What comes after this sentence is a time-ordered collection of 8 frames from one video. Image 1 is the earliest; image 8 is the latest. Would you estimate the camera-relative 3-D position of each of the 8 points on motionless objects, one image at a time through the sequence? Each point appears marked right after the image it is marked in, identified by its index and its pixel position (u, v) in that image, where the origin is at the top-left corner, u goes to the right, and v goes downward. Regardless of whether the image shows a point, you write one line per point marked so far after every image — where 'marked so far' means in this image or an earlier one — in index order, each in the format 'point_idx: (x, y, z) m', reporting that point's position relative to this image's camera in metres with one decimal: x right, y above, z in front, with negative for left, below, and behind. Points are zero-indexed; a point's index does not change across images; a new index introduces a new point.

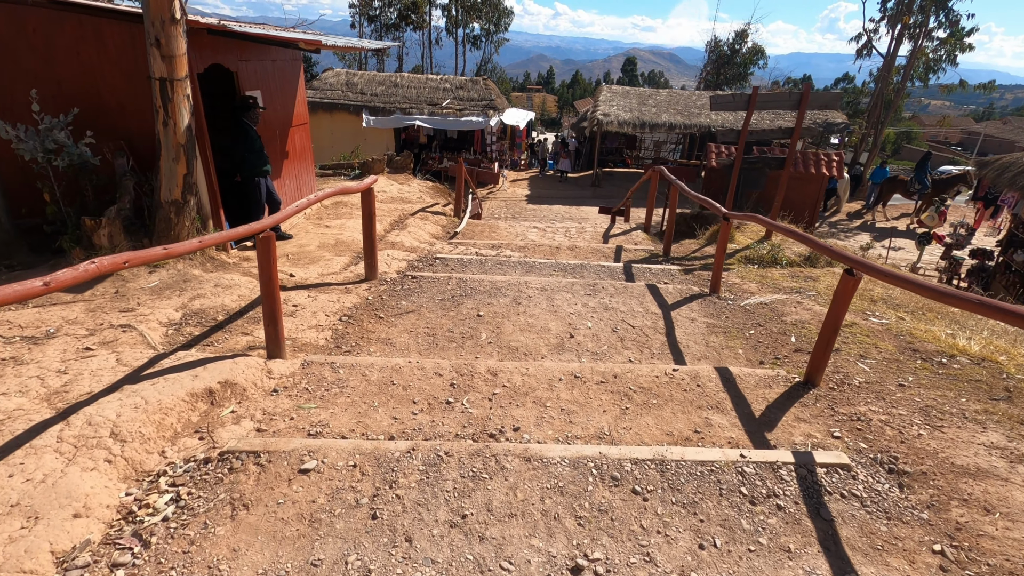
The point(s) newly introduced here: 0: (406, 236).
0: (-1.4, +0.7, +7.2) m
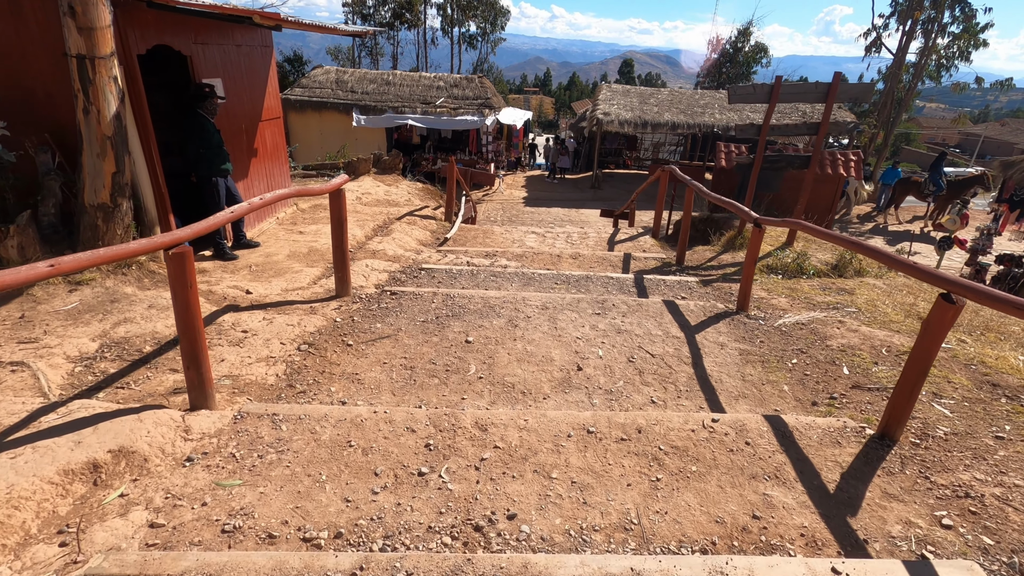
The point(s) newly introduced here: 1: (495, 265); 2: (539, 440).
0: (-1.5, +0.5, +6.4) m
1: (-0.2, +0.3, +6.0) m
2: (+0.1, -0.7, +2.5) m
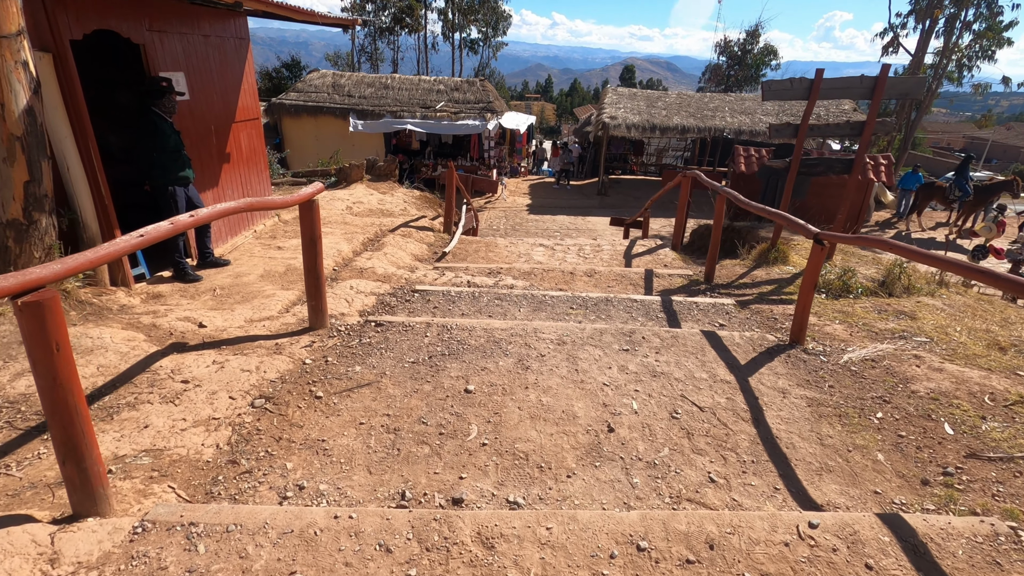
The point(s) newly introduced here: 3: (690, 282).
0: (-1.4, +0.3, +5.7) m
1: (-0.1, 0.0, +5.2) m
2: (+0.2, -0.9, +1.7) m
3: (+1.9, +0.1, +5.7) m
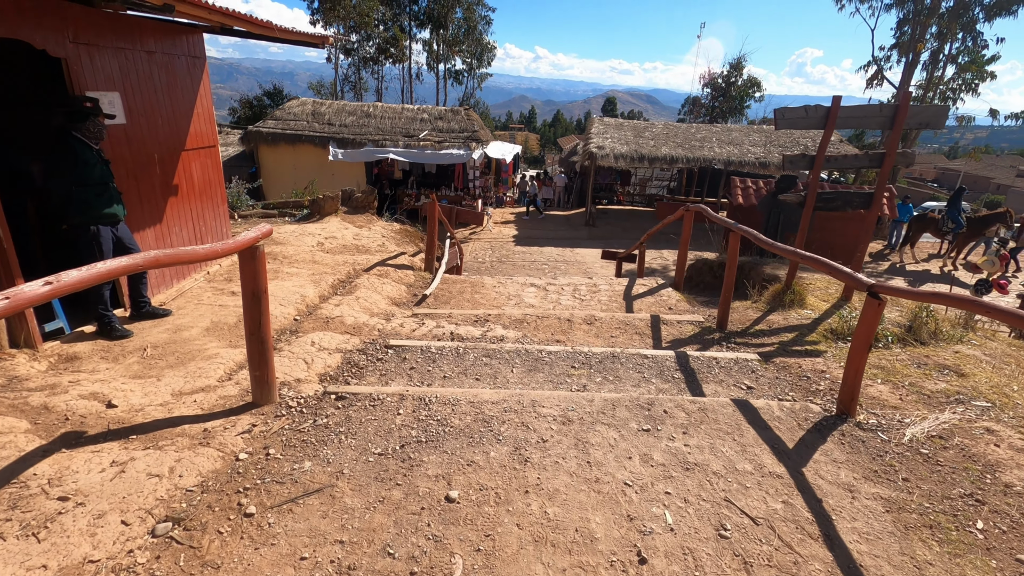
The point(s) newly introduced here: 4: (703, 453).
0: (-1.5, -0.2, +5.0) m
1: (-0.2, -0.4, +4.5) m
2: (+0.2, -1.2, +1.0) m
3: (+1.8, -0.4, +5.1) m
4: (+1.0, -0.8, +2.7) m
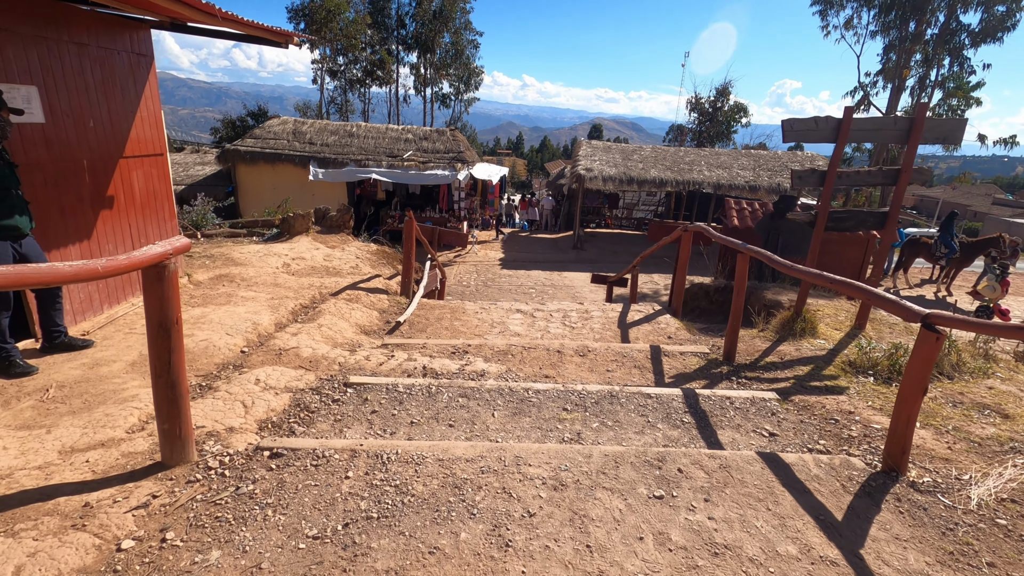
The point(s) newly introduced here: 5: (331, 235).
0: (-1.6, -0.4, +4.4) m
1: (-0.3, -0.6, +3.9) m
2: (+0.2, -1.2, +0.4) m
3: (+1.7, -0.6, +4.5) m
4: (+0.9, -1.0, +2.1) m
5: (-2.7, +0.8, +8.0) m
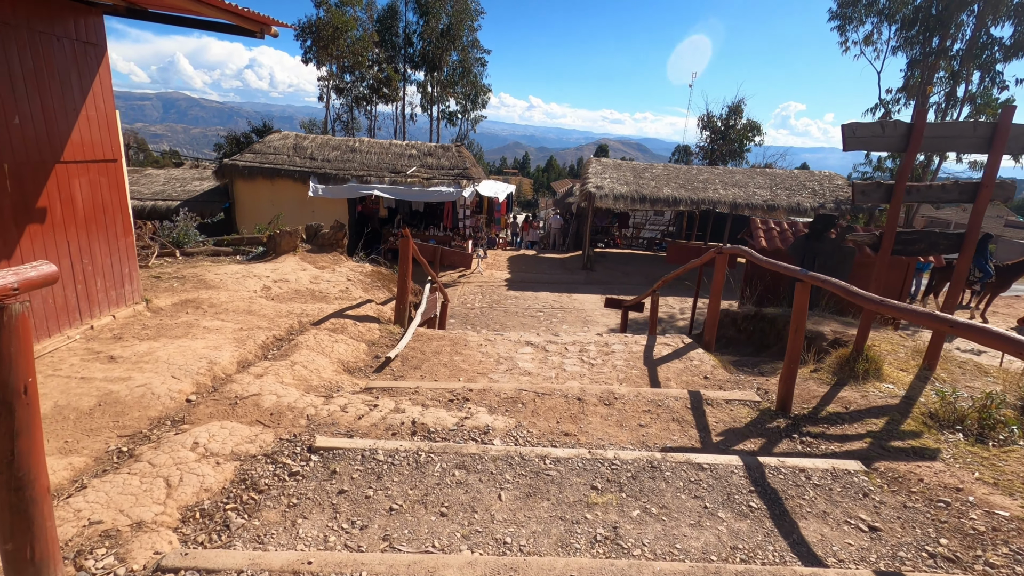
0: (-1.6, -0.6, +3.6) m
1: (-0.3, -0.8, +3.1) m
2: (+0.2, -1.3, -0.4) m
3: (+1.7, -0.9, +3.7) m
4: (+0.9, -1.1, +1.3) m
5: (-2.6, +0.5, +7.3) m
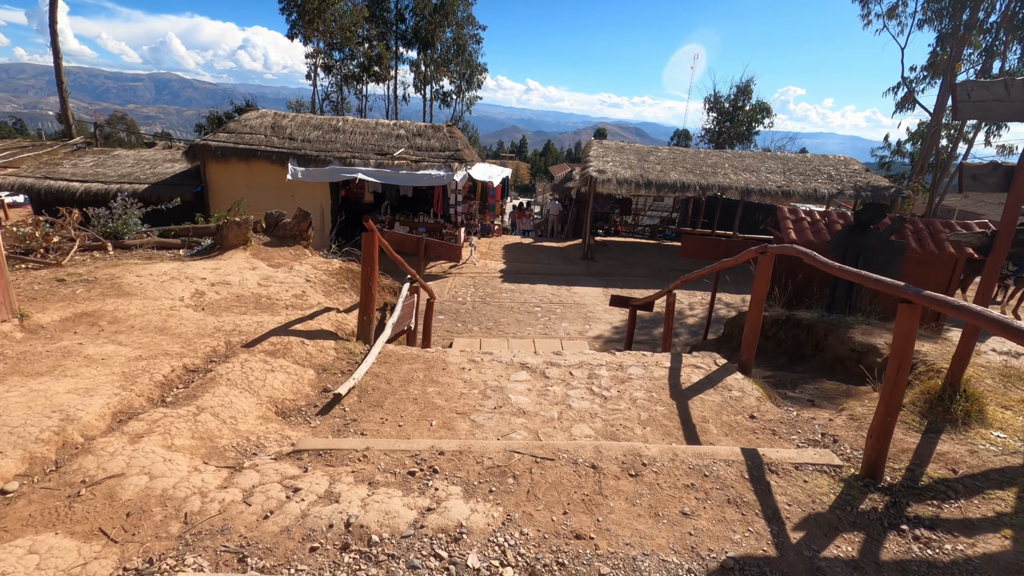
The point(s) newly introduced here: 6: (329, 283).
0: (-1.6, -0.7, +2.5) m
1: (-0.3, -0.9, +2.1) m
2: (+0.1, -1.5, -1.4) m
3: (+1.7, -1.0, +2.7) m
4: (+0.9, -1.3, +0.3) m
5: (-2.7, +0.5, +6.2) m
6: (-1.9, 0.0, +5.6) m
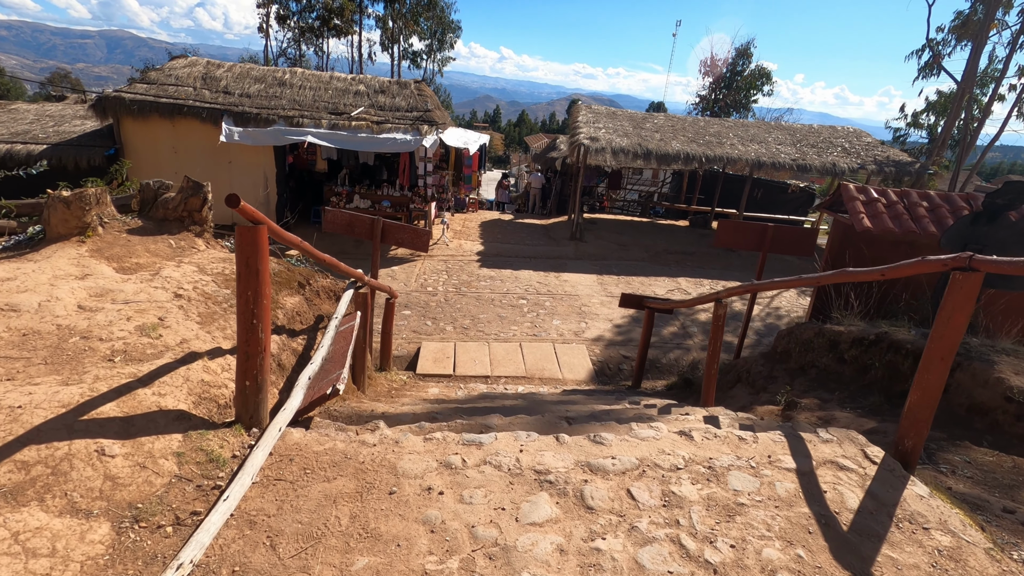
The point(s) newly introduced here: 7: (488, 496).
0: (-1.5, -1.0, +0.5) m
1: (-0.2, -1.2, +0.2) m
2: (+0.5, -2.0, -3.3) m
3: (+1.8, -1.3, +0.9) m
4: (+1.1, -1.7, -1.5) m
5: (-2.7, +0.4, +4.1) m
6: (-1.9, -0.1, +3.5) m
7: (-0.1, -0.8, +2.1) m
